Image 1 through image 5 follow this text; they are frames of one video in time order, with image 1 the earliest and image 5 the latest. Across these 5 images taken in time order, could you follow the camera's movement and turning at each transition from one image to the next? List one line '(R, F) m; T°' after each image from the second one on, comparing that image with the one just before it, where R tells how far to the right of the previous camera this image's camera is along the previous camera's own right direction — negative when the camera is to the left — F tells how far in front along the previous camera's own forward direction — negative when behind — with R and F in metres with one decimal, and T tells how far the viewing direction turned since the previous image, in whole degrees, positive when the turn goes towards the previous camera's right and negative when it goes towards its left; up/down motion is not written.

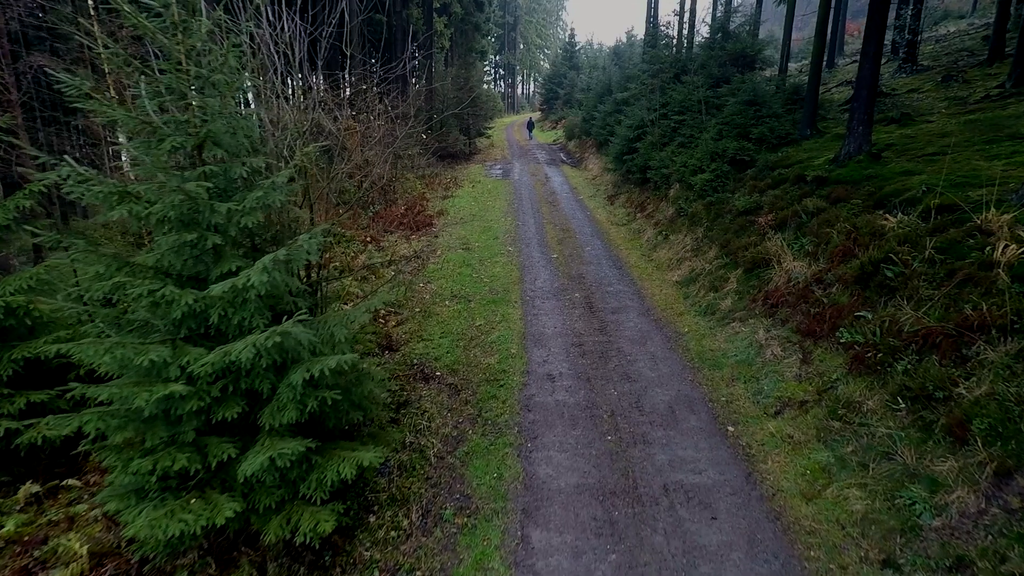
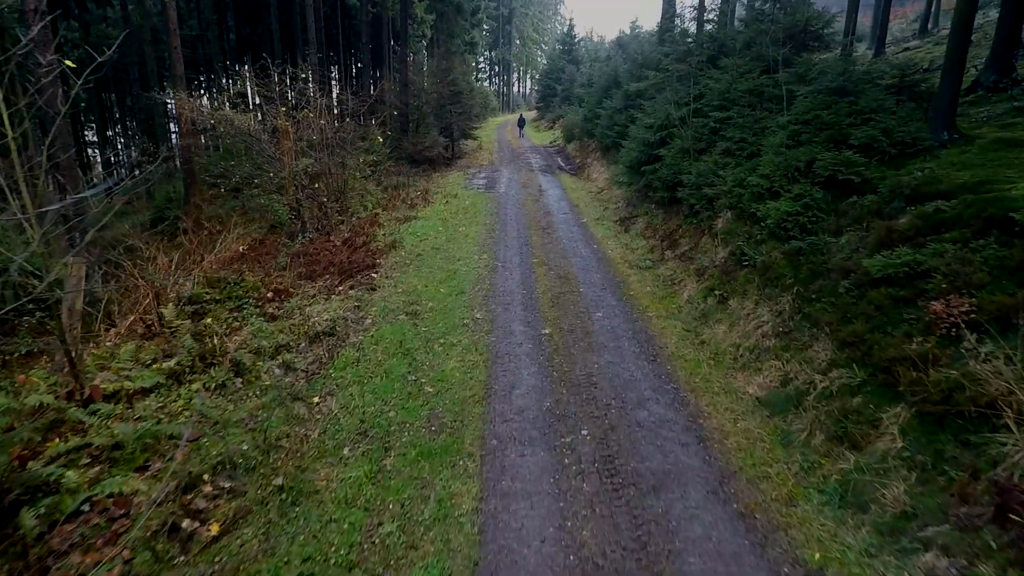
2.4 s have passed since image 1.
(+0.5, +4.8) m; 0°
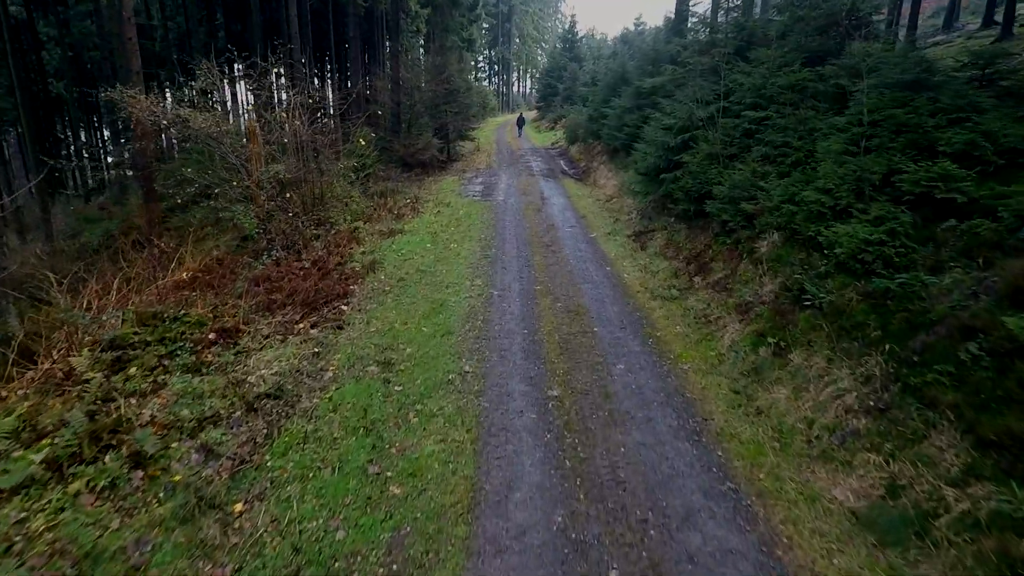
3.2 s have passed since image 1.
(0.0, +1.8) m; 0°
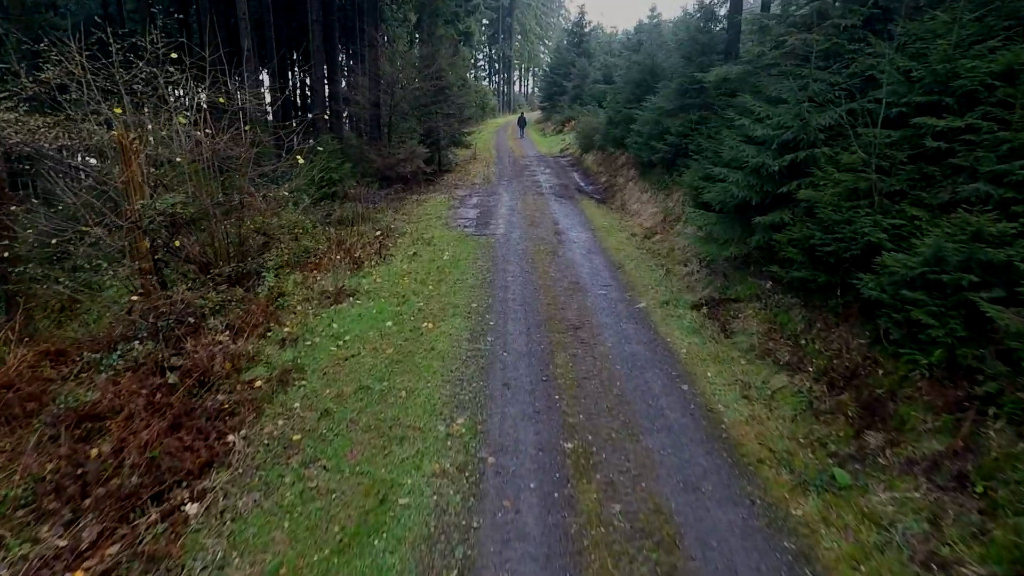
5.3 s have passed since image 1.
(-0.1, +4.4) m; 0°
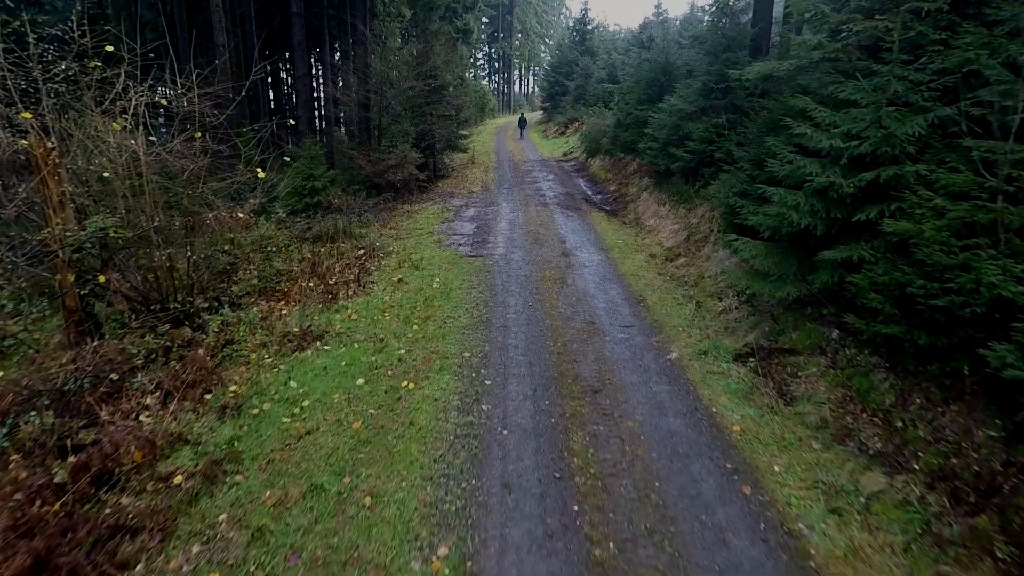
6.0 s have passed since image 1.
(0.0, +1.6) m; 0°
